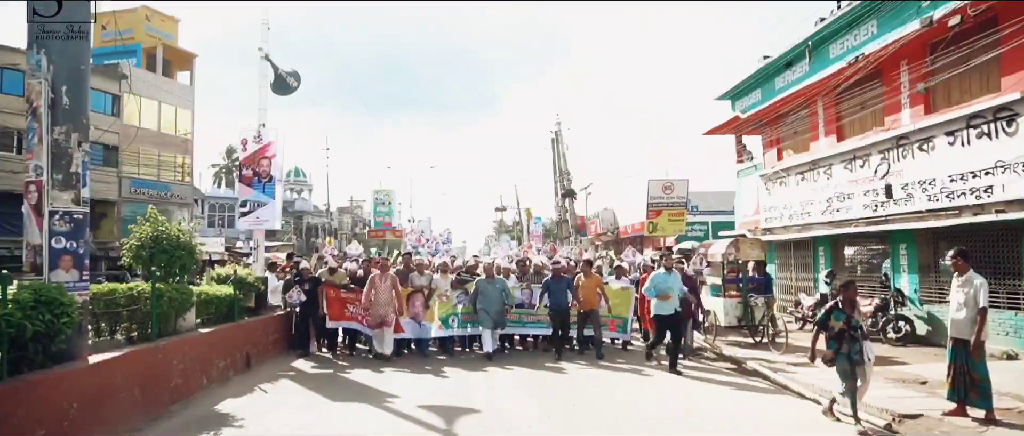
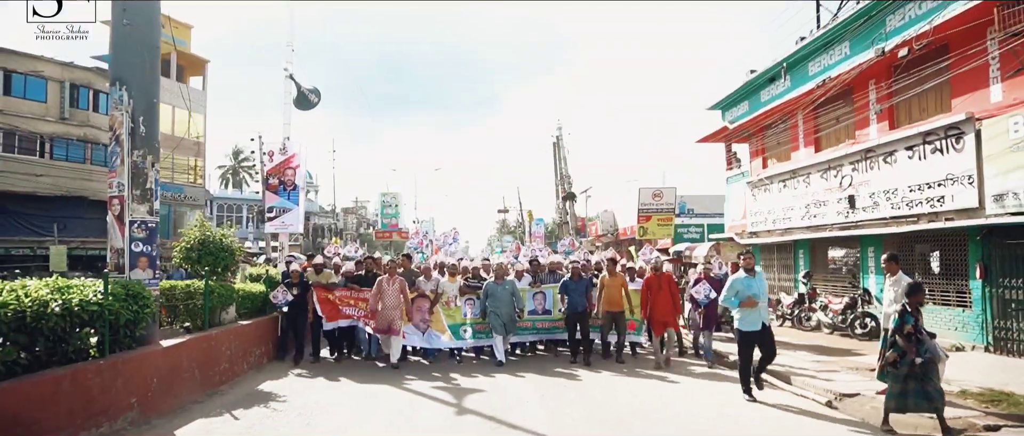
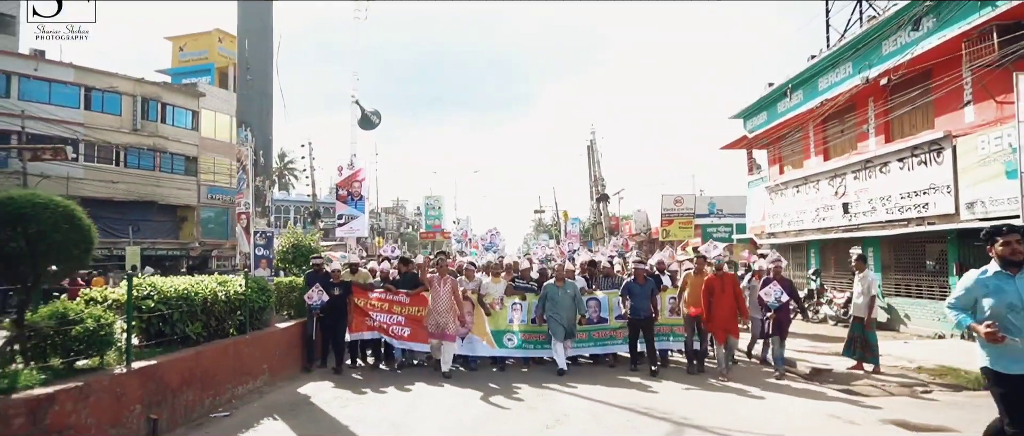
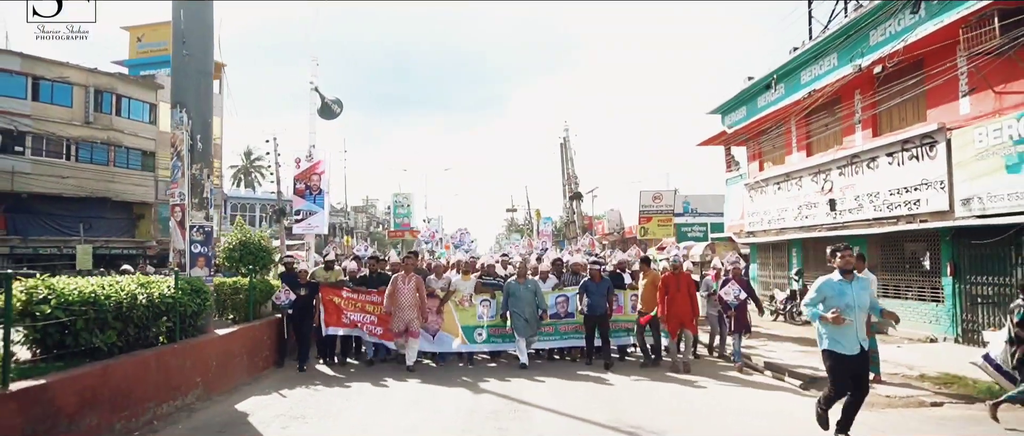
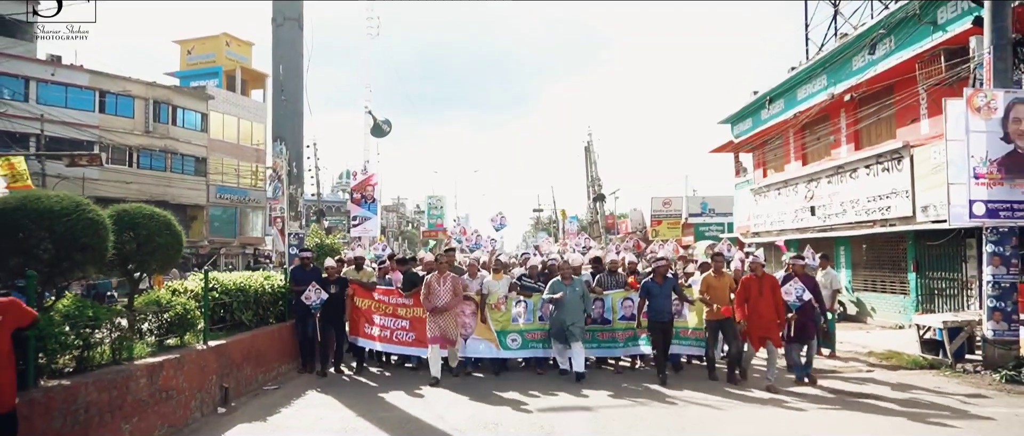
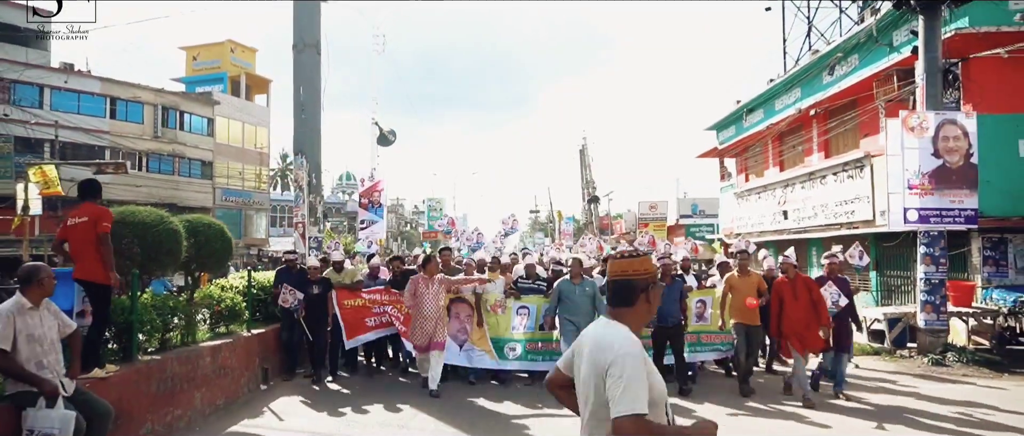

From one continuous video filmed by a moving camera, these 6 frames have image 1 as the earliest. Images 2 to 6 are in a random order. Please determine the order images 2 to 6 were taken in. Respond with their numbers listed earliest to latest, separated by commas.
2, 4, 3, 5, 6
